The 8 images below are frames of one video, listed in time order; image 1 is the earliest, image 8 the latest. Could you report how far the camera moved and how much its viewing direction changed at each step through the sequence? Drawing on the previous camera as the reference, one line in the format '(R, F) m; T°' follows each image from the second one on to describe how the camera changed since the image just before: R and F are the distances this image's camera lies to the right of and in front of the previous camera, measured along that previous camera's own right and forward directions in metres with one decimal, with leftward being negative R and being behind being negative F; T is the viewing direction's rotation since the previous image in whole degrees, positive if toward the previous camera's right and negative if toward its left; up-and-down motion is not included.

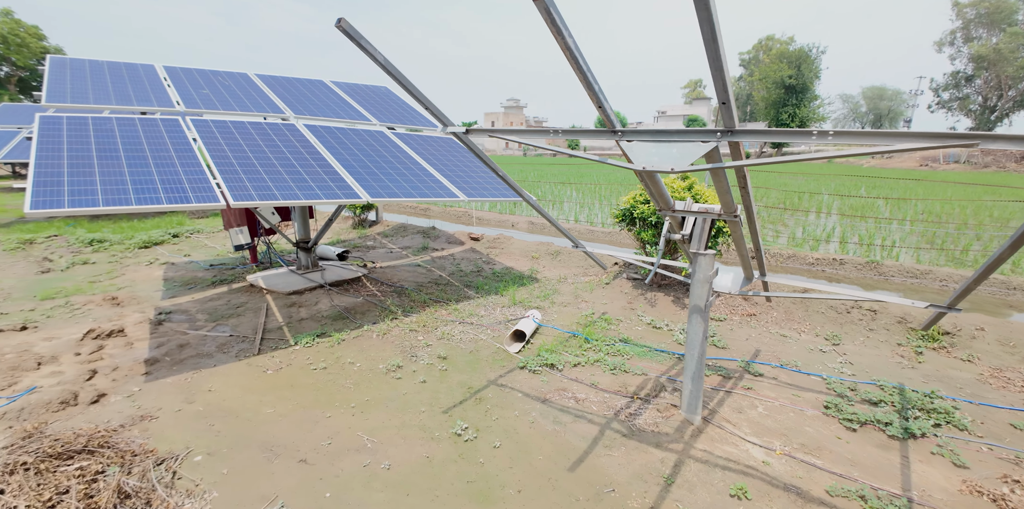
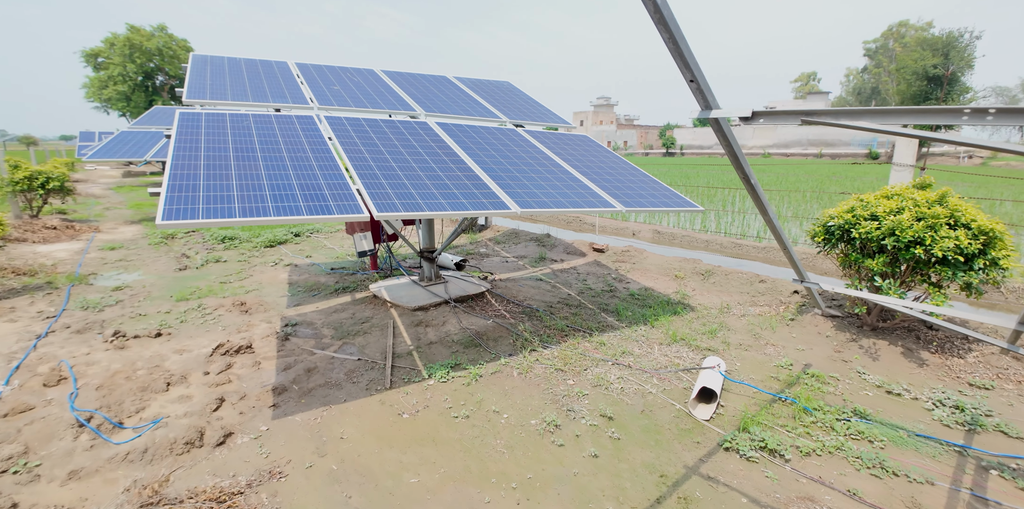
(-1.4, +1.4) m; -10°
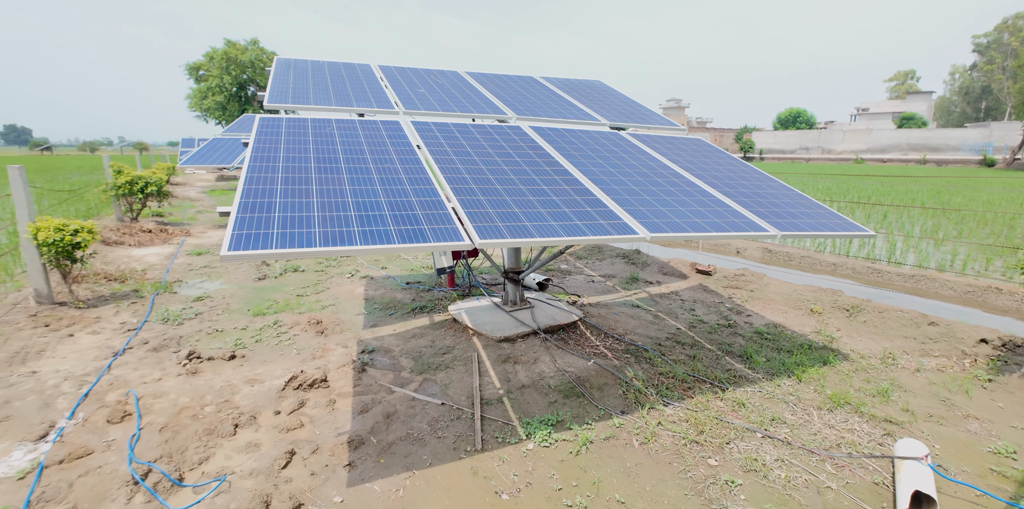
(-0.7, +1.1) m; -8°
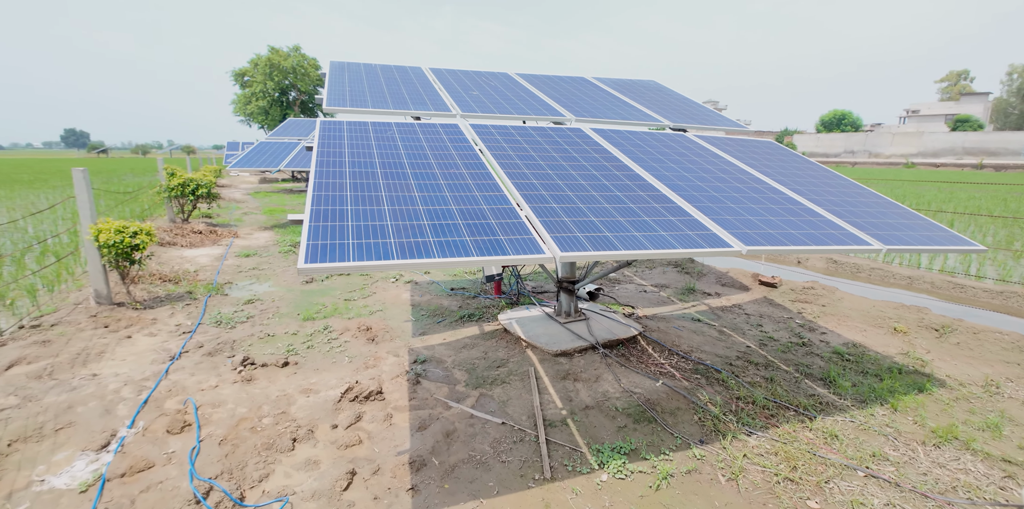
(-0.5, +0.3) m; -4°
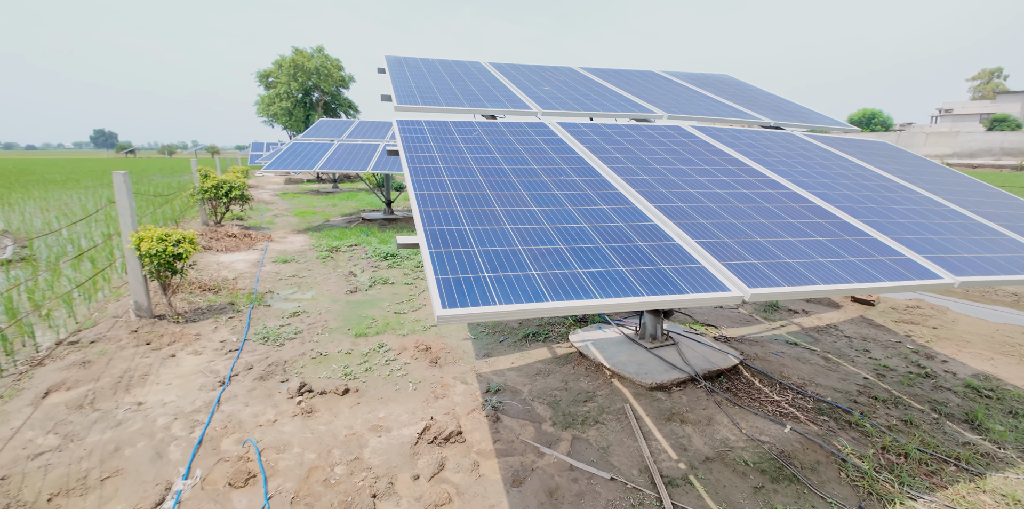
(-0.9, +0.7) m; -2°
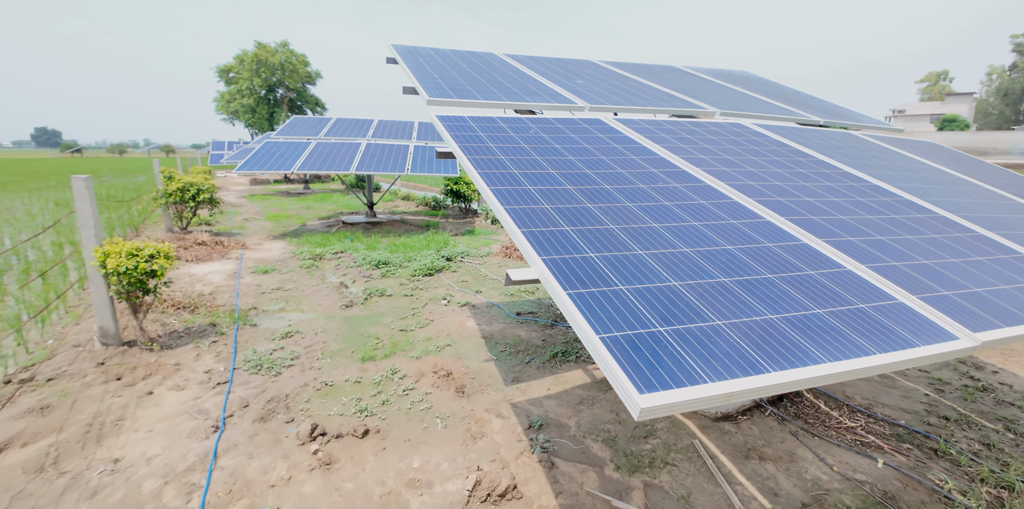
(-0.8, +0.7) m; +4°
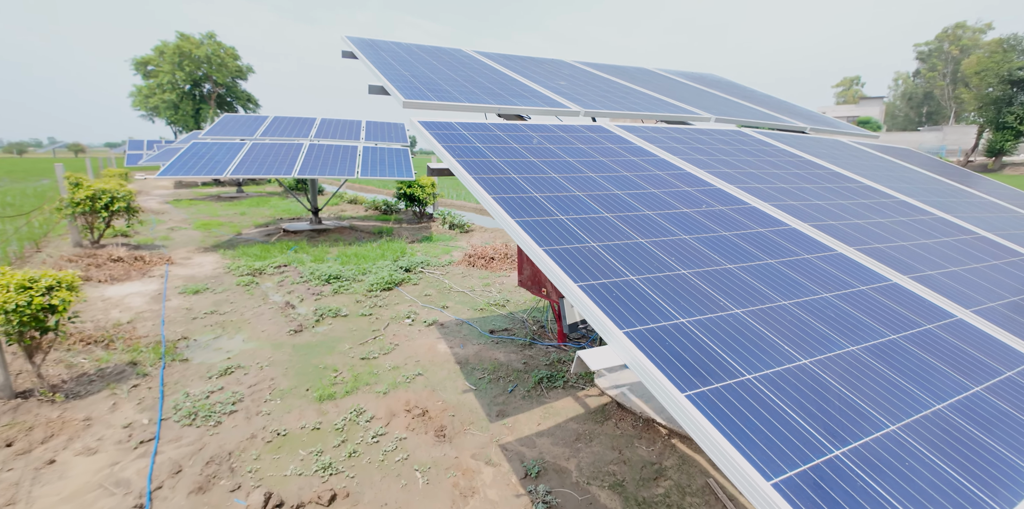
(-0.4, +0.6) m; +6°
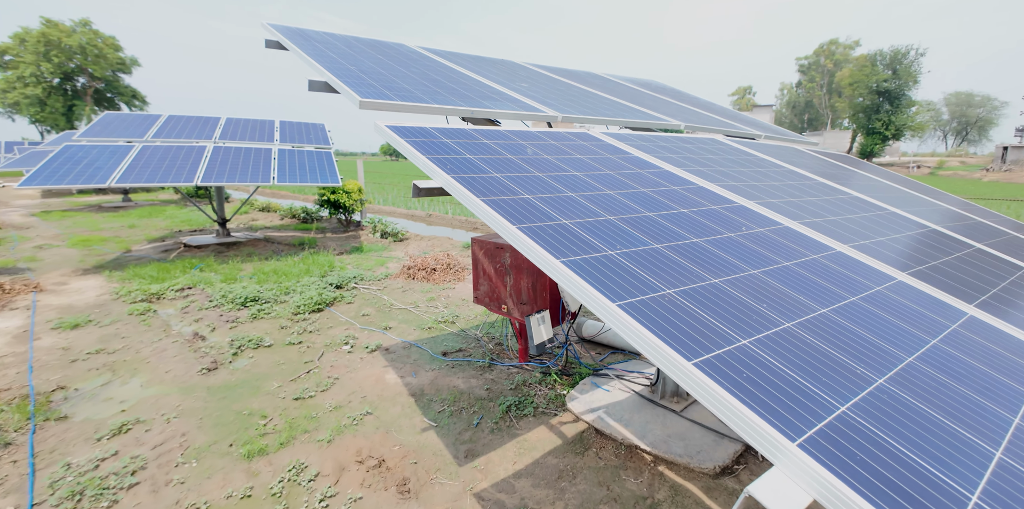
(-0.4, +0.6) m; +9°
